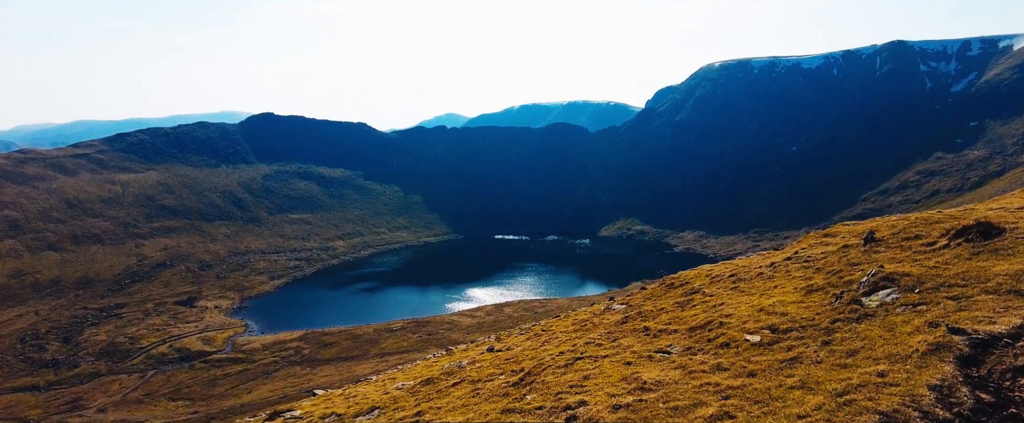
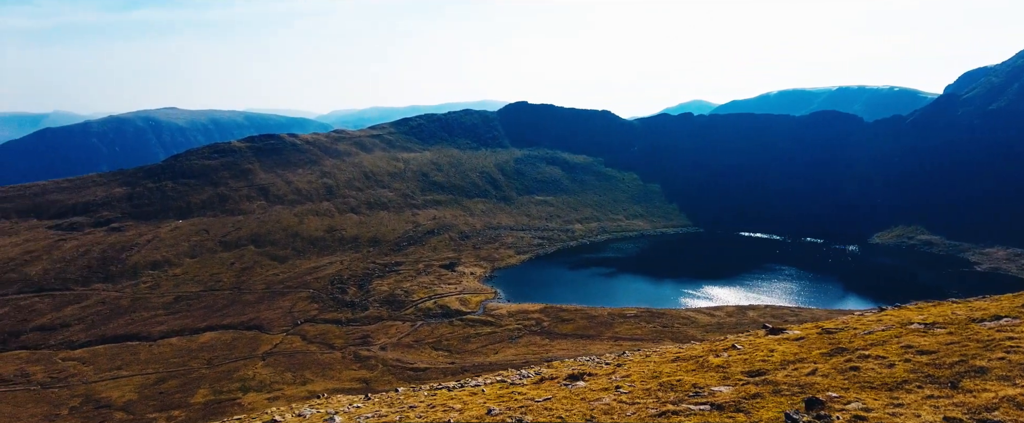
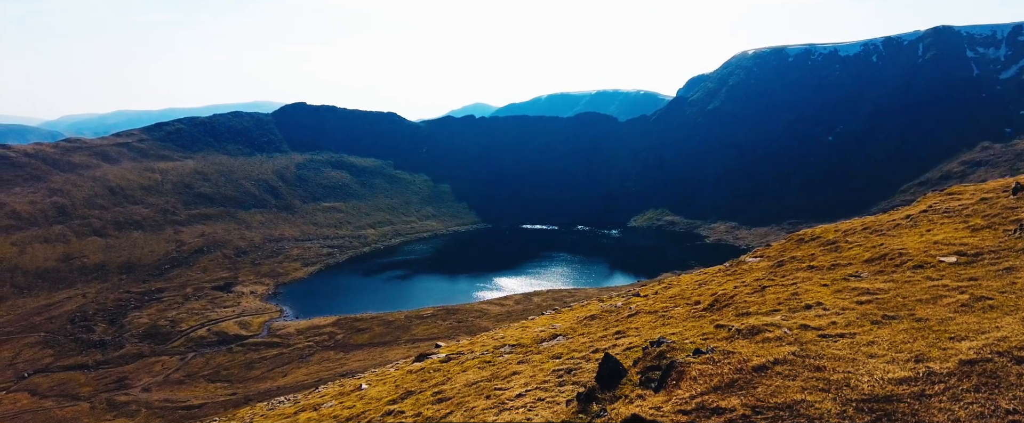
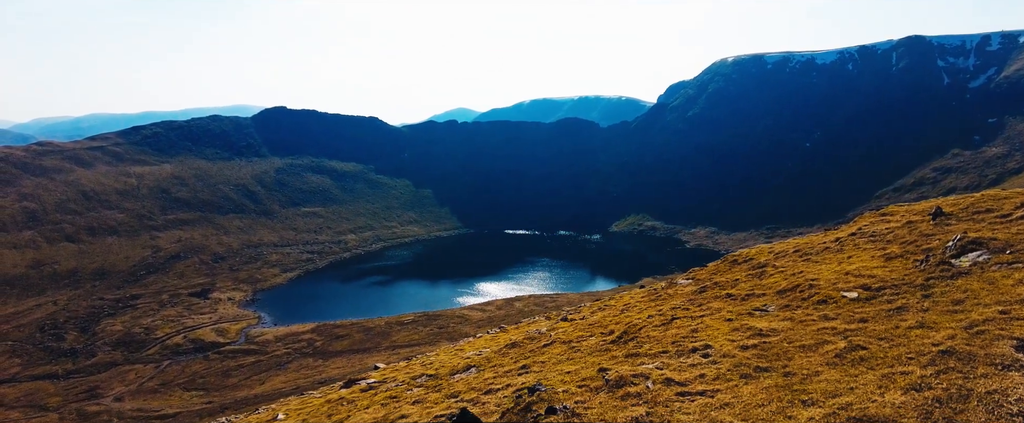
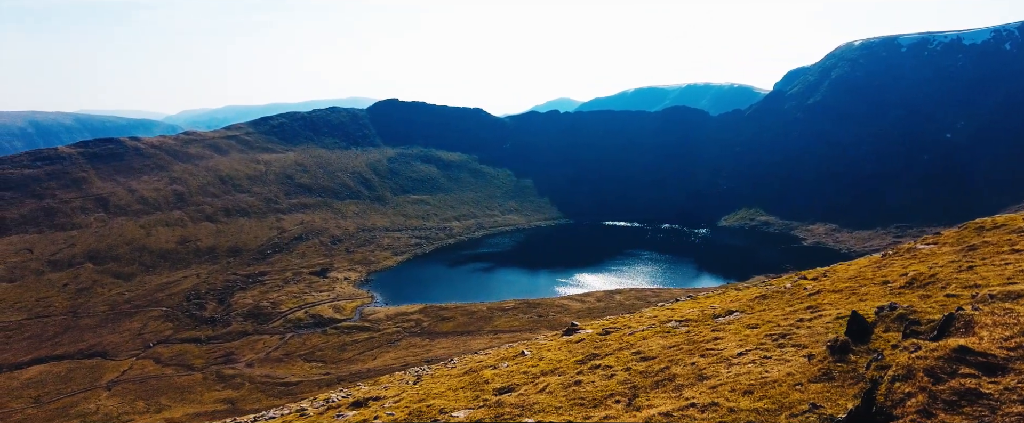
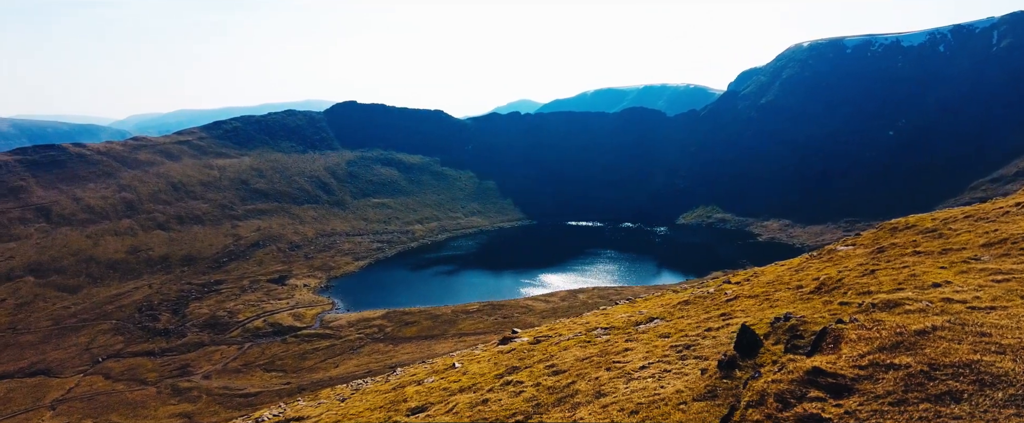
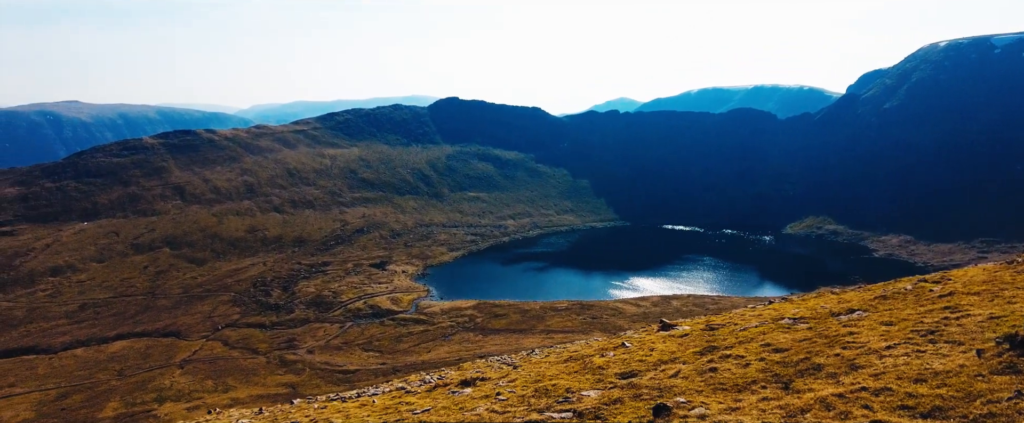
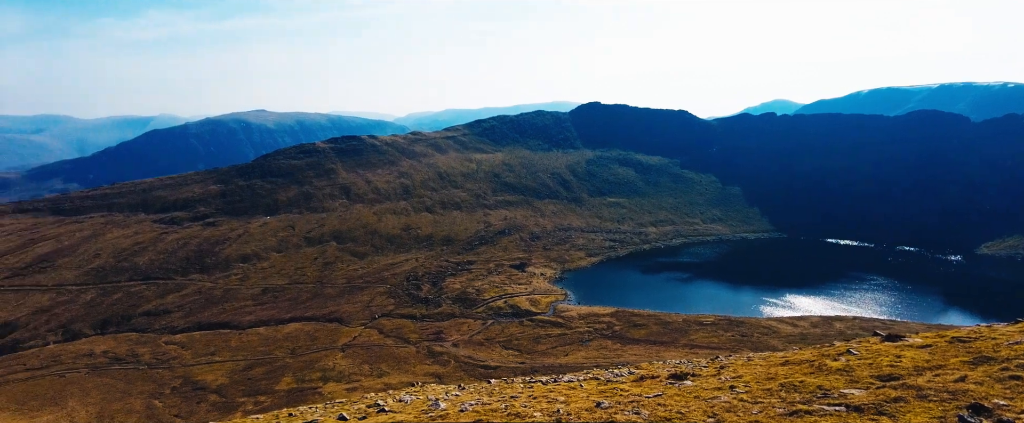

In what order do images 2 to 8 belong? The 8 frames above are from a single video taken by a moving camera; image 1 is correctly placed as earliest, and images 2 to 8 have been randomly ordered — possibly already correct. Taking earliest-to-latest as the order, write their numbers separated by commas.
4, 3, 6, 5, 7, 2, 8
